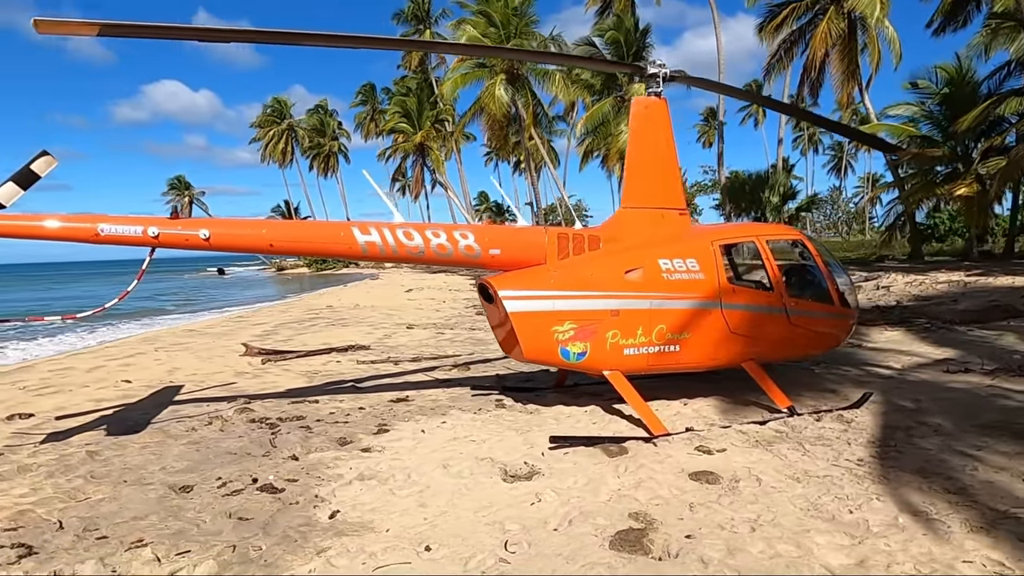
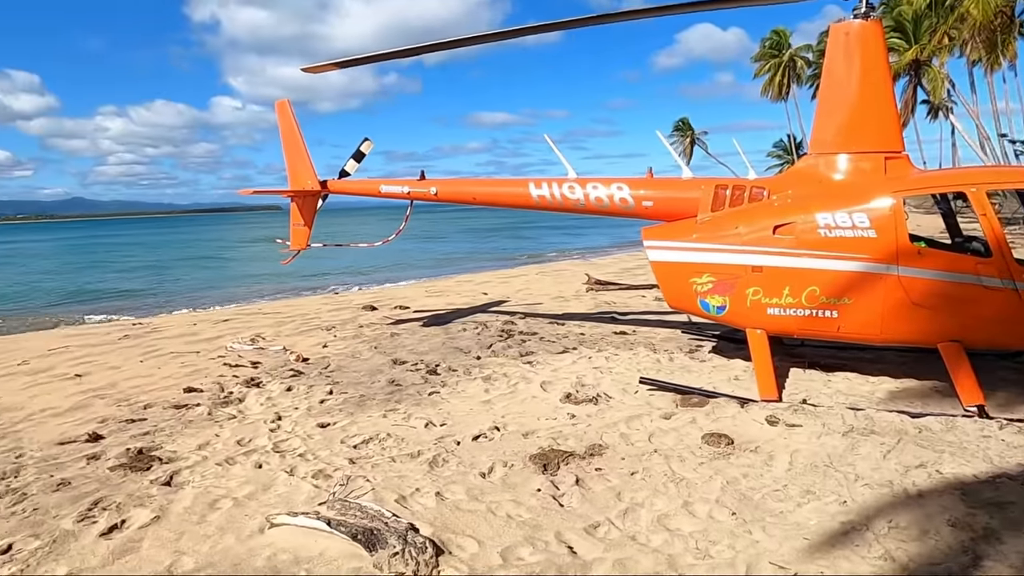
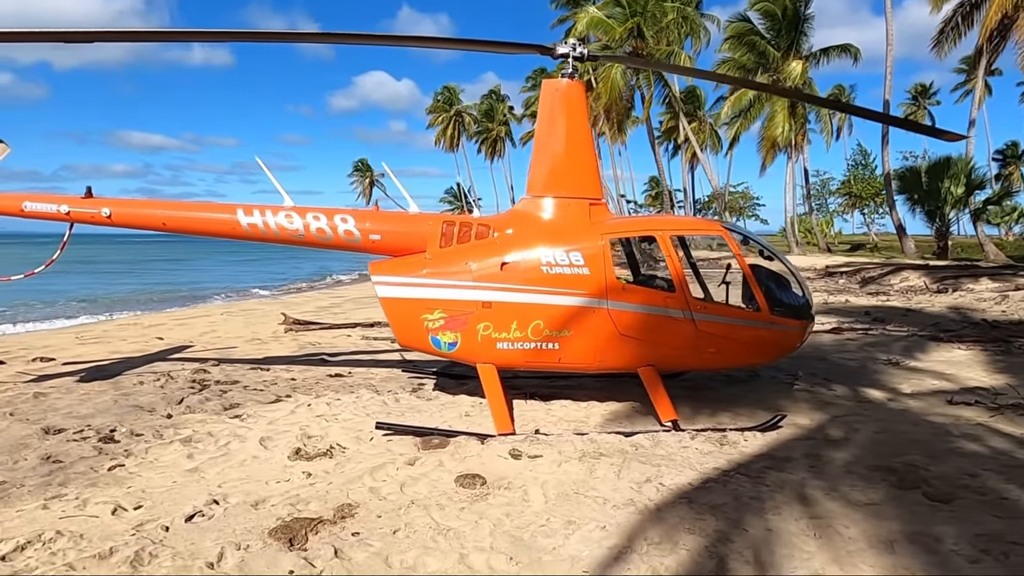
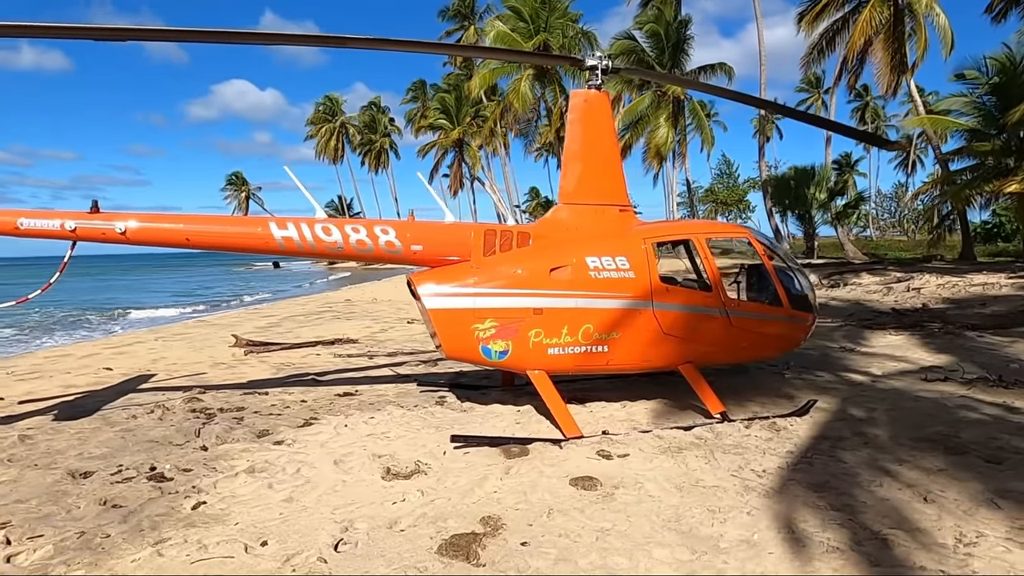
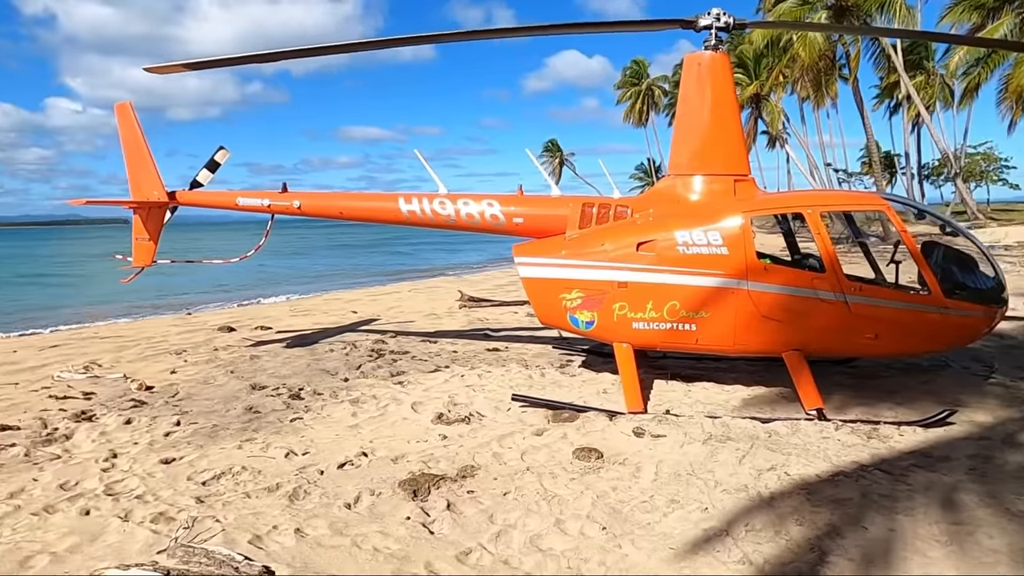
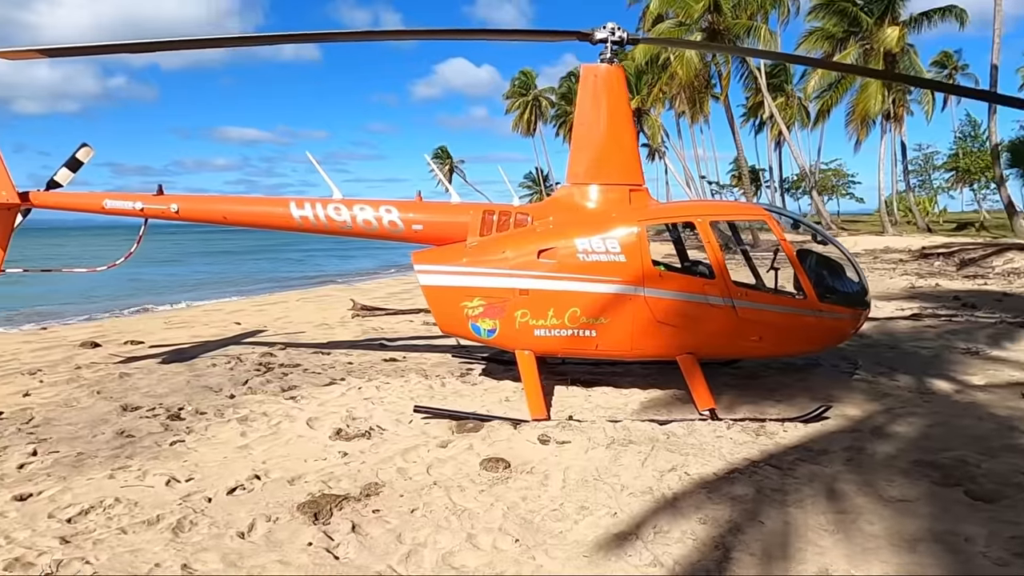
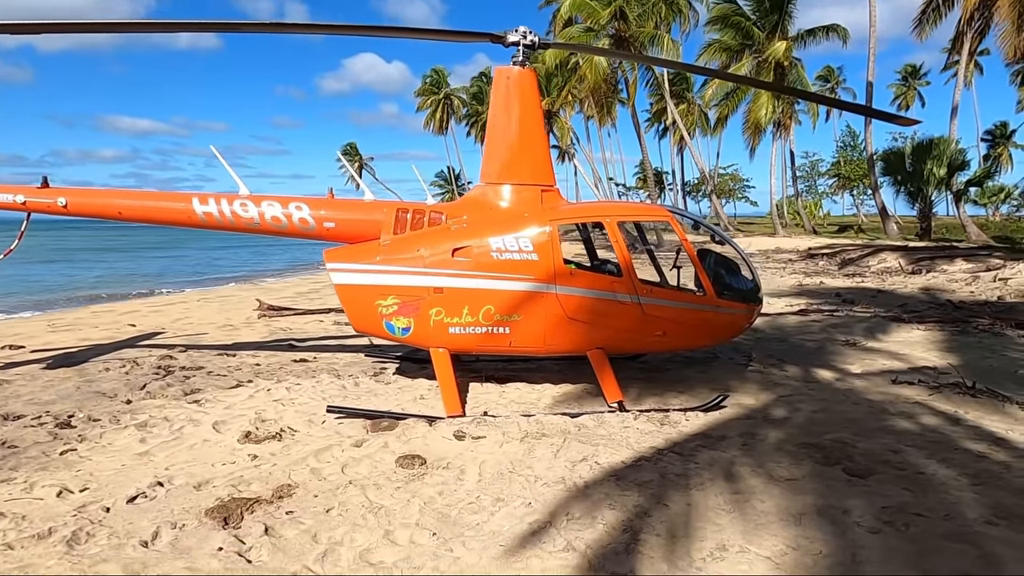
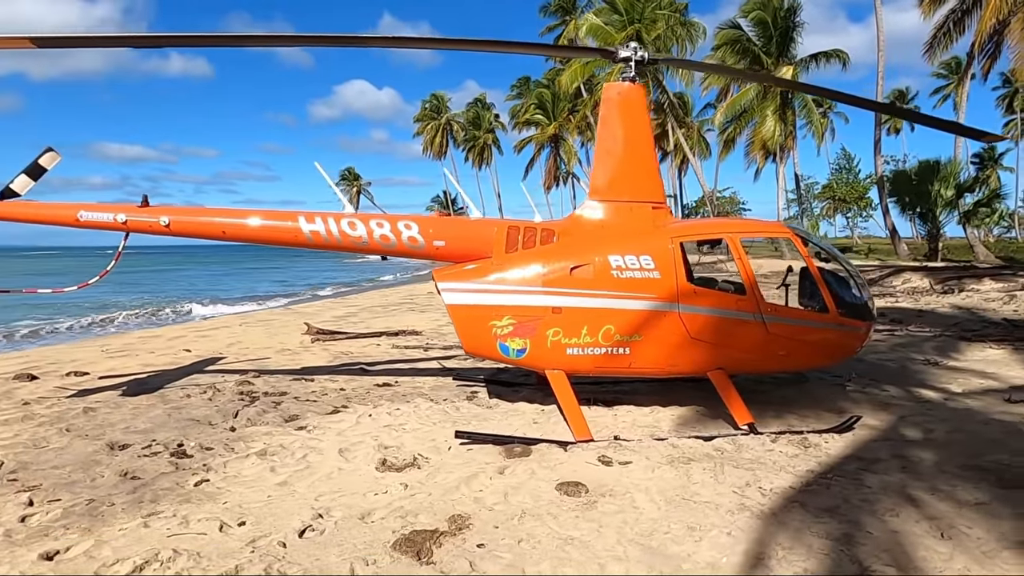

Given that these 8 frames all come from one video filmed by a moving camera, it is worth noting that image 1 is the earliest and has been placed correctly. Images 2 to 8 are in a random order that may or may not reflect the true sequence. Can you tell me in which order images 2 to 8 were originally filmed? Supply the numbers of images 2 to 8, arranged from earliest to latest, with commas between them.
4, 8, 3, 7, 6, 5, 2
